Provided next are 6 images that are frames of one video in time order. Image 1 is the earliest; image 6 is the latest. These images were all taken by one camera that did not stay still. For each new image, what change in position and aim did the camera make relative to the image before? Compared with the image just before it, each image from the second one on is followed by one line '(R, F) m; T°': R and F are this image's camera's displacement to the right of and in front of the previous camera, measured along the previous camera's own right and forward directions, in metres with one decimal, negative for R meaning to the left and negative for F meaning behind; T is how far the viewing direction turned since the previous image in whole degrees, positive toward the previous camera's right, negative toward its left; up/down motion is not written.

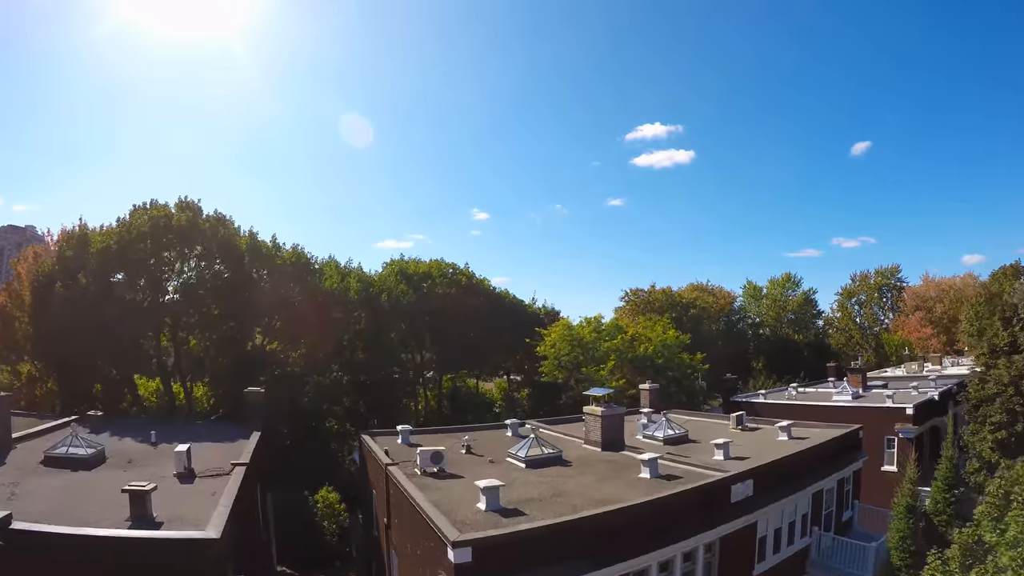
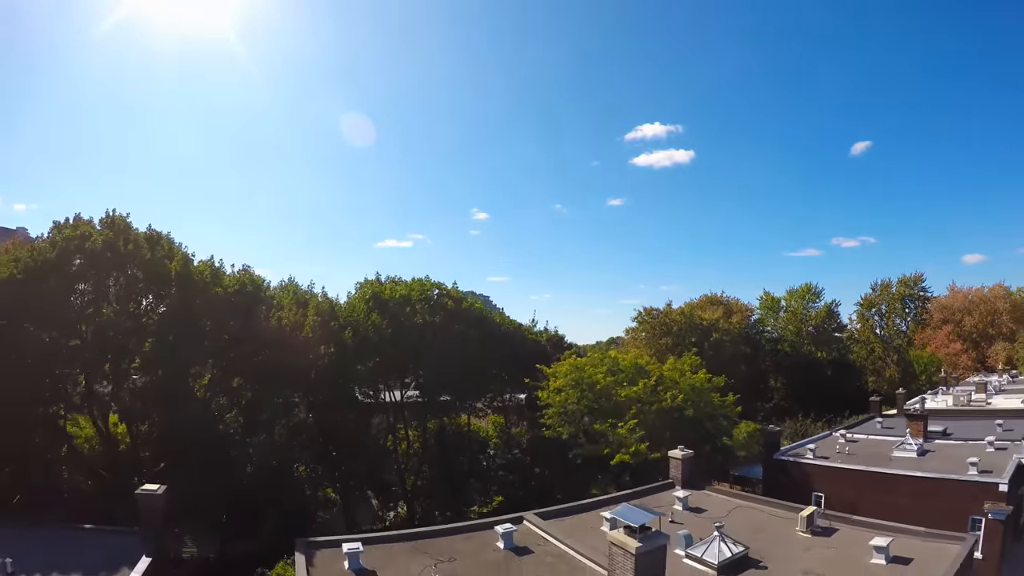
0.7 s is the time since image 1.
(+0.1, +3.8) m; 0°
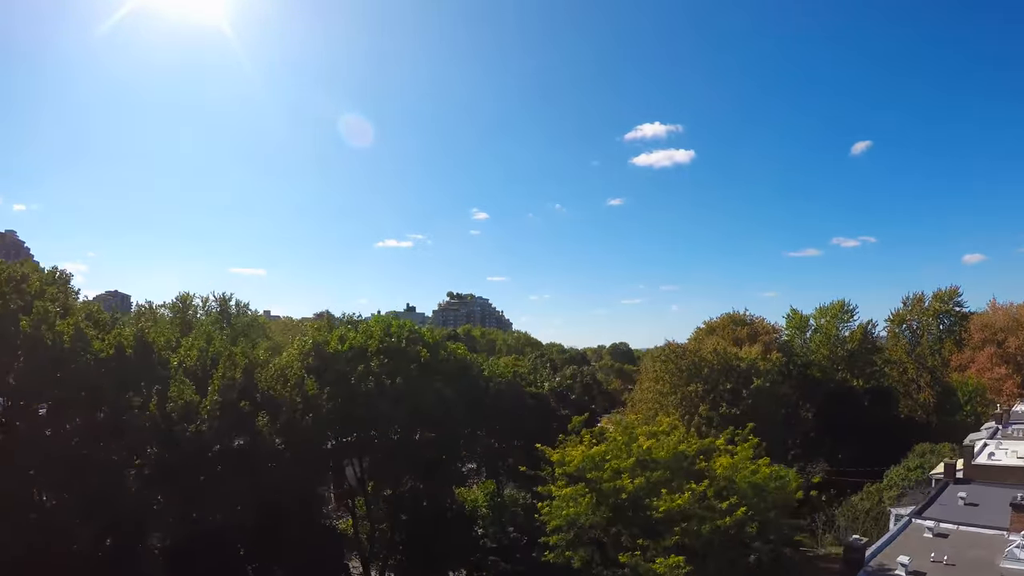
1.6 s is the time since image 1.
(+0.2, +4.9) m; 0°
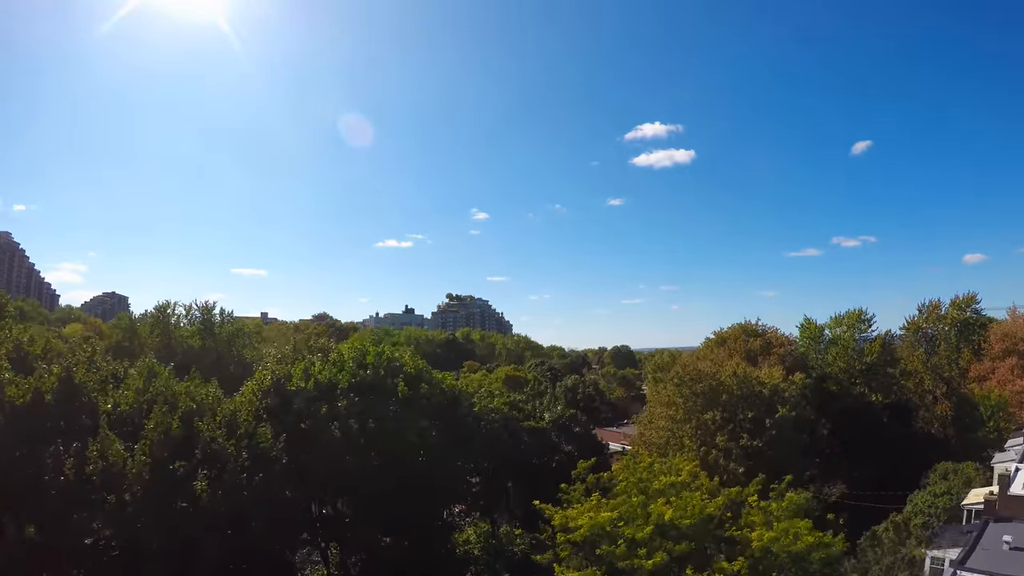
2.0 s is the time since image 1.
(+0.1, +2.2) m; 0°
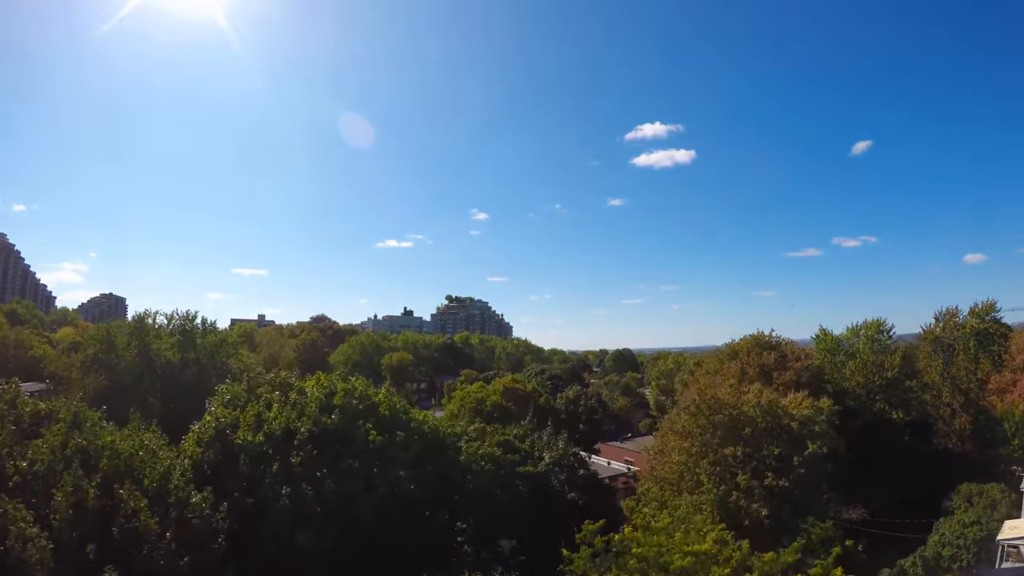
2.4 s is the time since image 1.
(+0.1, +2.1) m; 0°
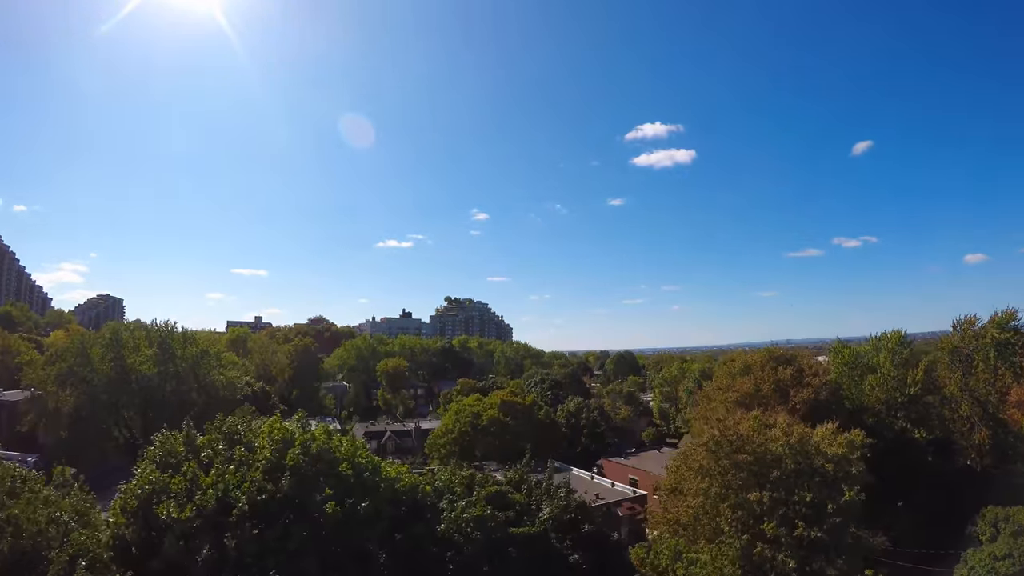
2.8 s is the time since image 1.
(+0.2, +2.1) m; 0°
